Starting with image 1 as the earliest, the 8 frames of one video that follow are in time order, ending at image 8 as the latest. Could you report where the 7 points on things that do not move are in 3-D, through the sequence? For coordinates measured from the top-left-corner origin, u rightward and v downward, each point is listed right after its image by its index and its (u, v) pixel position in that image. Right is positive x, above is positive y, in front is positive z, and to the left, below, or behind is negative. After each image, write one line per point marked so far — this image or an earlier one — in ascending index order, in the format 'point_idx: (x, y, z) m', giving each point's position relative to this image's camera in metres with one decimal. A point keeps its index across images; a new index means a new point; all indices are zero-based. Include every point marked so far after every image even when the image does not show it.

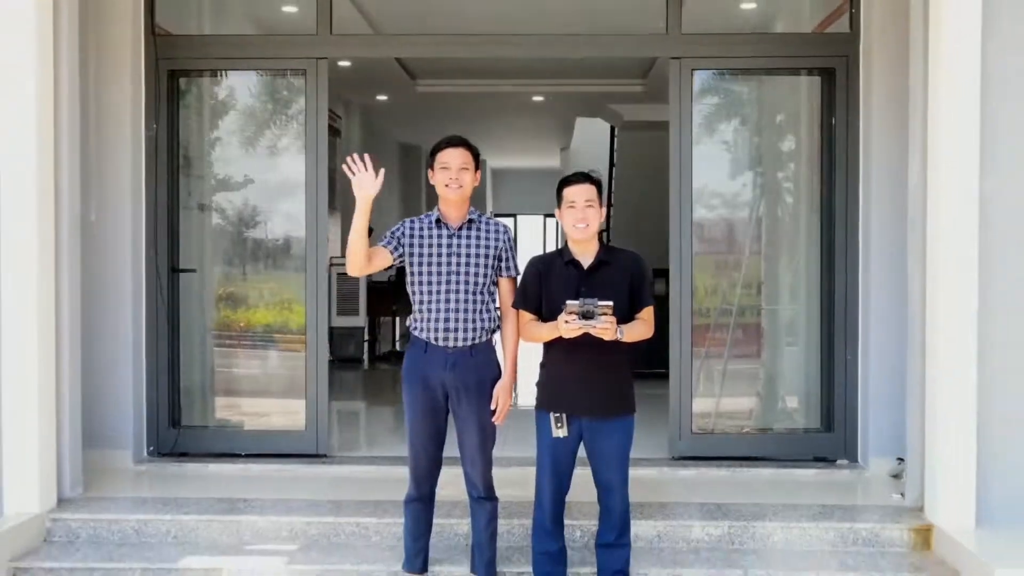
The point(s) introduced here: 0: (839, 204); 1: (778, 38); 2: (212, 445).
0: (+3.2, +0.8, +4.1) m
1: (+2.6, +2.4, +4.1) m
2: (-3.0, -1.6, +4.3) m
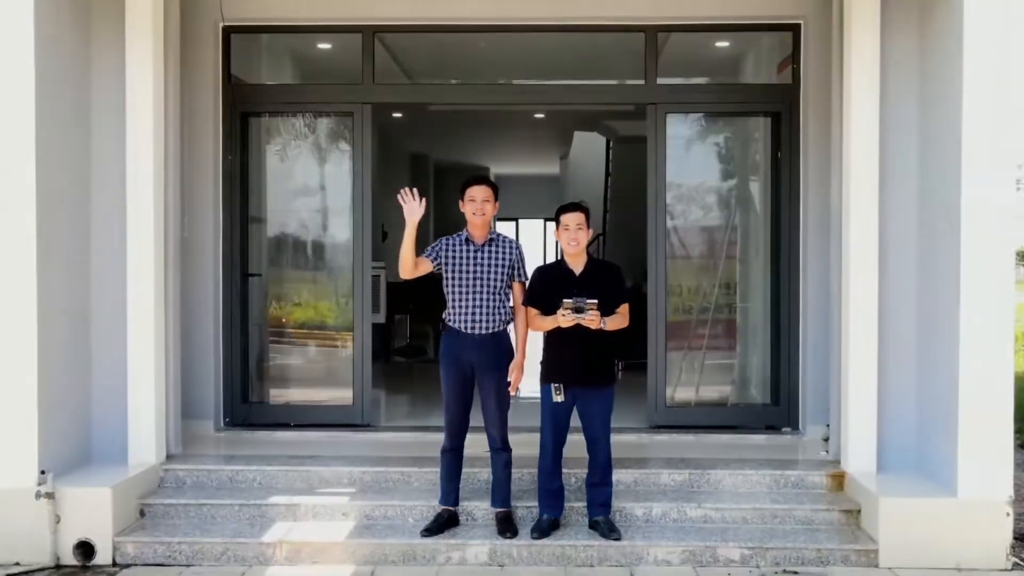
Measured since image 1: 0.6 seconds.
0: (+3.3, +0.8, +5.1) m
1: (+2.7, +2.4, +5.1) m
2: (-2.9, -1.6, +5.2) m
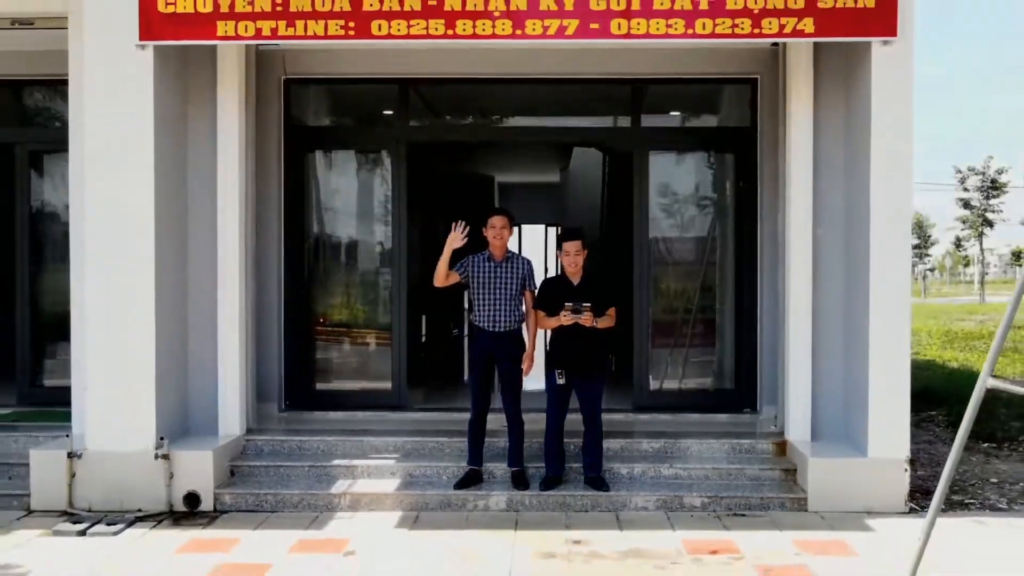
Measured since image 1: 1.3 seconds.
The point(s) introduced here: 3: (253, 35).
0: (+3.5, +0.7, +6.2) m
1: (+2.8, +2.3, +6.2) m
2: (-2.8, -1.7, +6.3) m
3: (-2.9, +2.9, +4.8) m
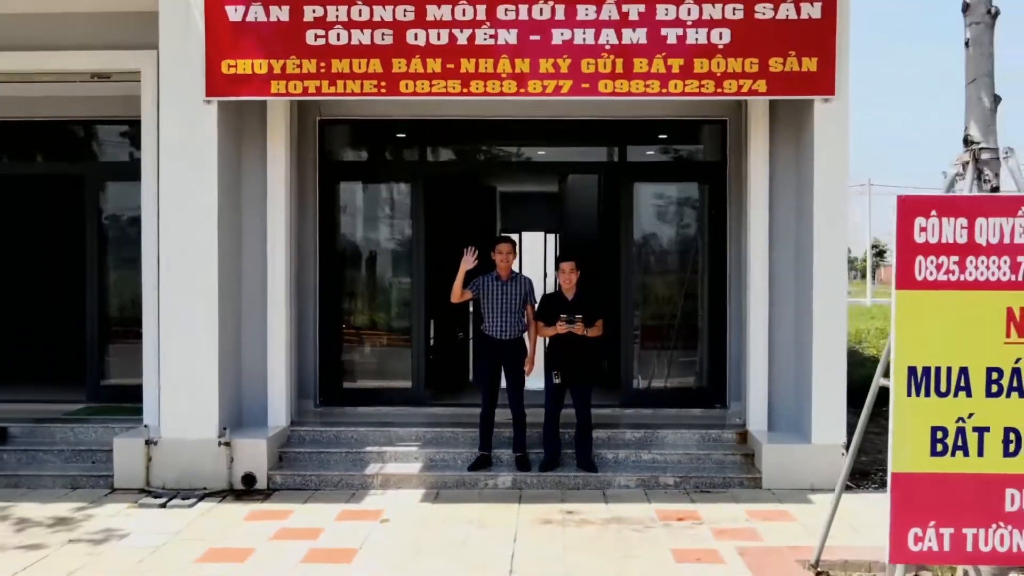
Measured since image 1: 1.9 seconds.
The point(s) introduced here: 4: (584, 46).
0: (+3.5, +0.5, +7.1) m
1: (+2.9, +2.1, +7.2) m
2: (-2.7, -1.9, +7.3) m
3: (-2.8, +2.7, +5.7) m
4: (+1.0, +3.3, +5.7) m
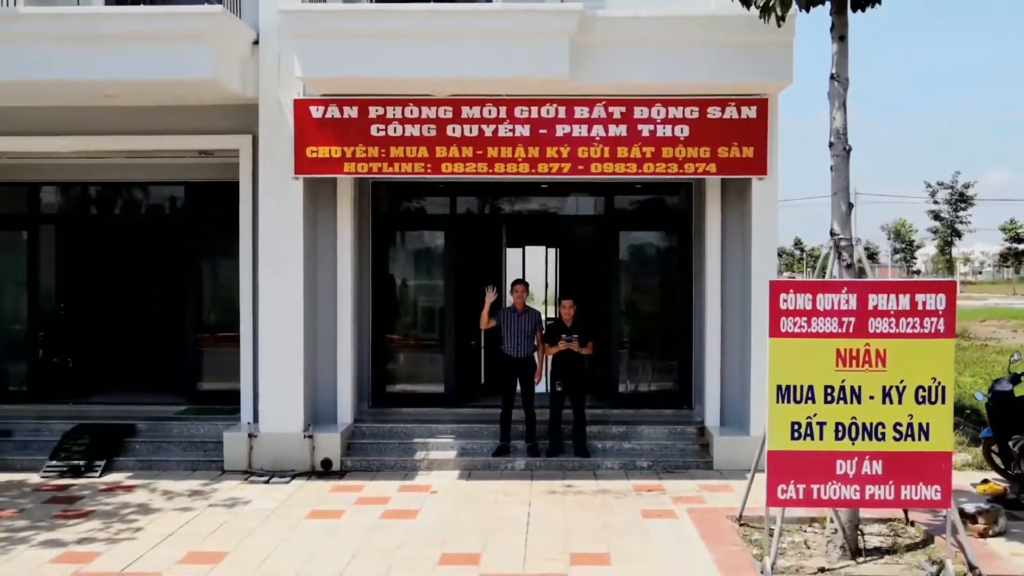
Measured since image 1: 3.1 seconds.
0: (+3.8, 0.0, +9.1) m
1: (+3.1, +1.6, +9.1) m
2: (-2.5, -2.4, +9.2) m
3: (-2.6, +2.1, +7.6) m
4: (+1.2, +2.7, +7.6) m
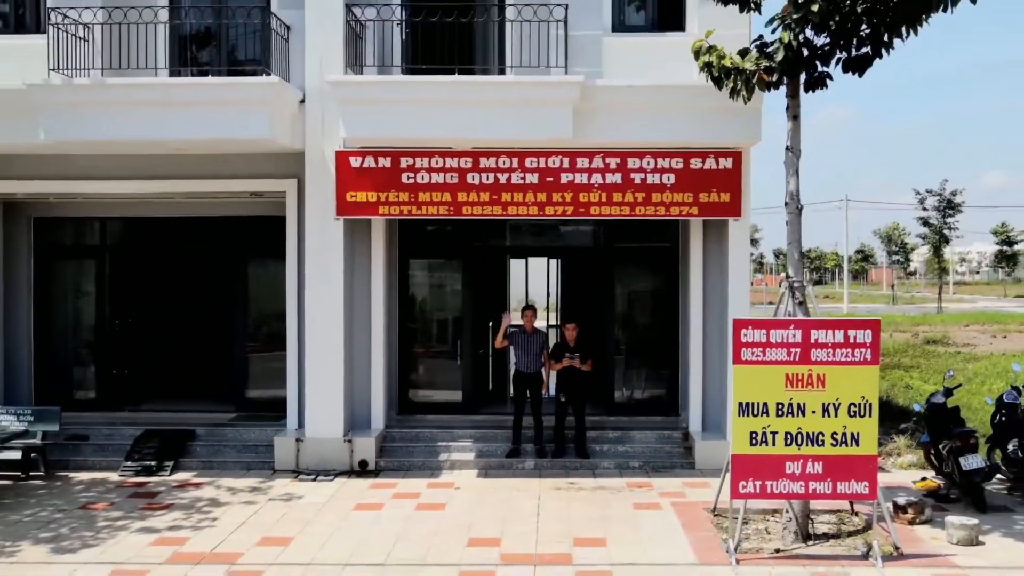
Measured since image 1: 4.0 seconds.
0: (+4.0, -0.6, +10.3) m
1: (+3.4, +1.0, +10.4) m
2: (-2.3, -3.0, +10.5) m
3: (-2.4, +1.6, +8.9) m
4: (+1.4, +2.2, +8.9) m
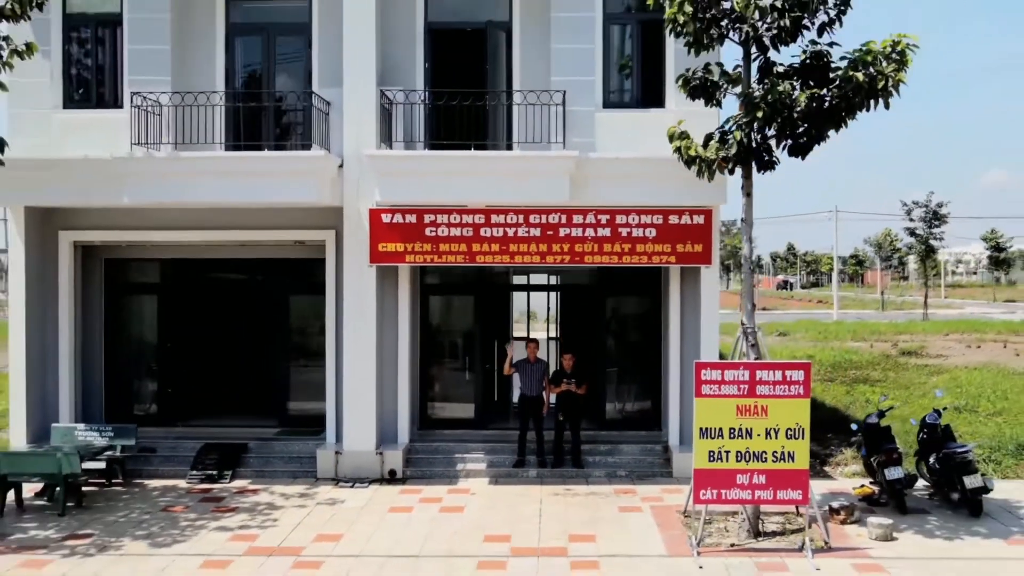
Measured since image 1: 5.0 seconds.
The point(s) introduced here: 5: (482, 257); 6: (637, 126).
0: (+4.1, -1.5, +12.0) m
1: (+3.5, +0.1, +12.0) m
2: (-2.1, -3.9, +12.1) m
3: (-2.2, +0.7, +10.5) m
4: (+1.6, +1.3, +10.5) m
5: (-0.8, +0.8, +10.6) m
6: (+3.1, +4.0, +10.5) m
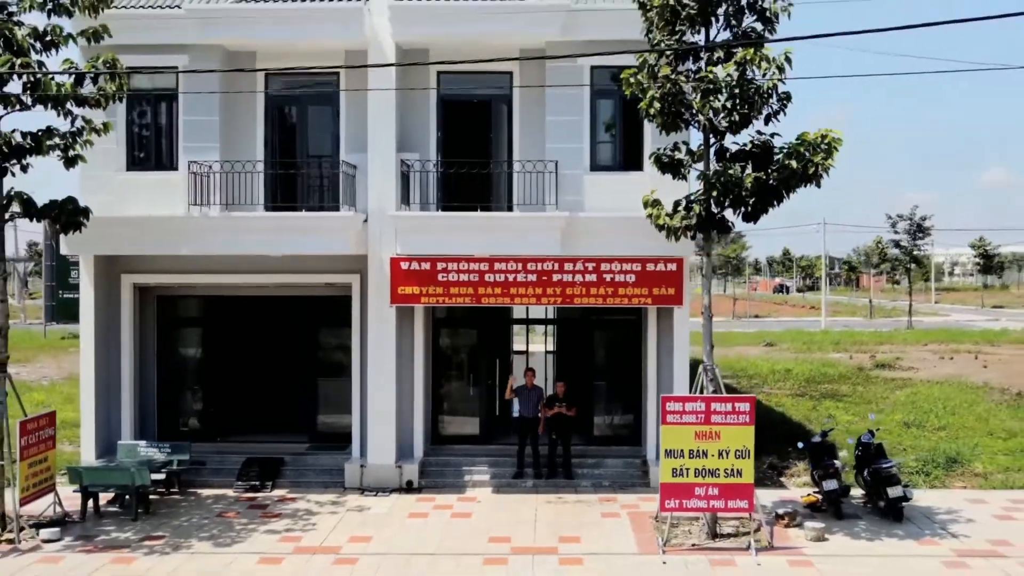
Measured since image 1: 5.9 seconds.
0: (+4.1, -2.6, +13.8) m
1: (+3.5, -1.0, +13.8) m
2: (-2.1, -5.0, +13.9) m
3: (-2.2, -0.4, +12.3) m
4: (+1.6, +0.2, +12.3) m
5: (-0.8, -0.3, +12.4) m
6: (+3.1, +2.9, +12.3) m
